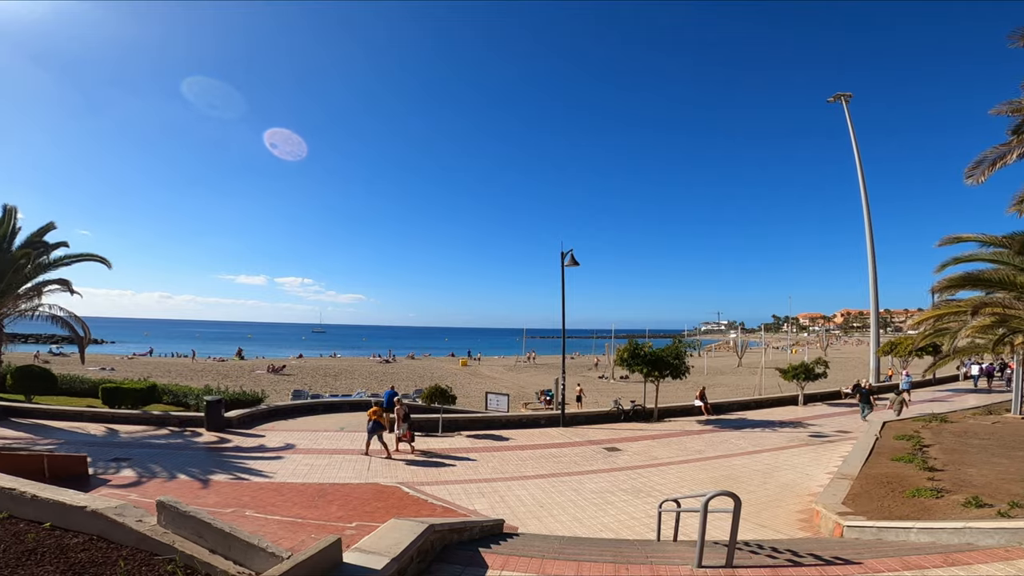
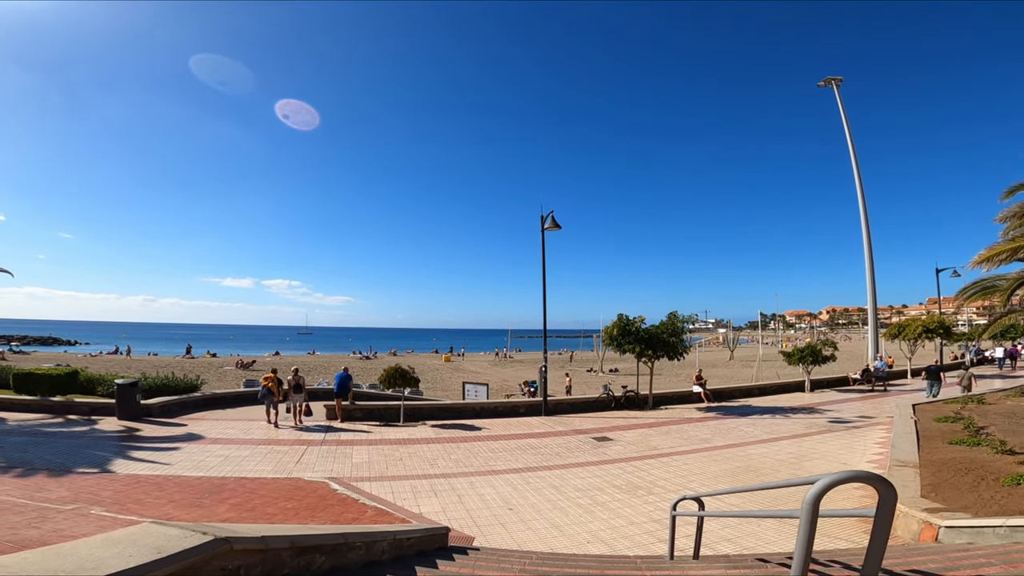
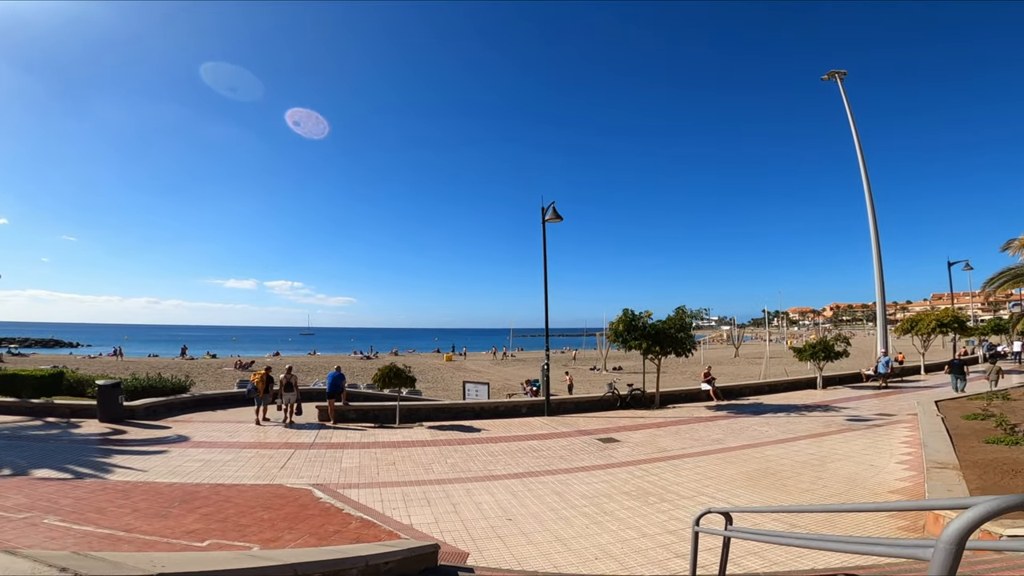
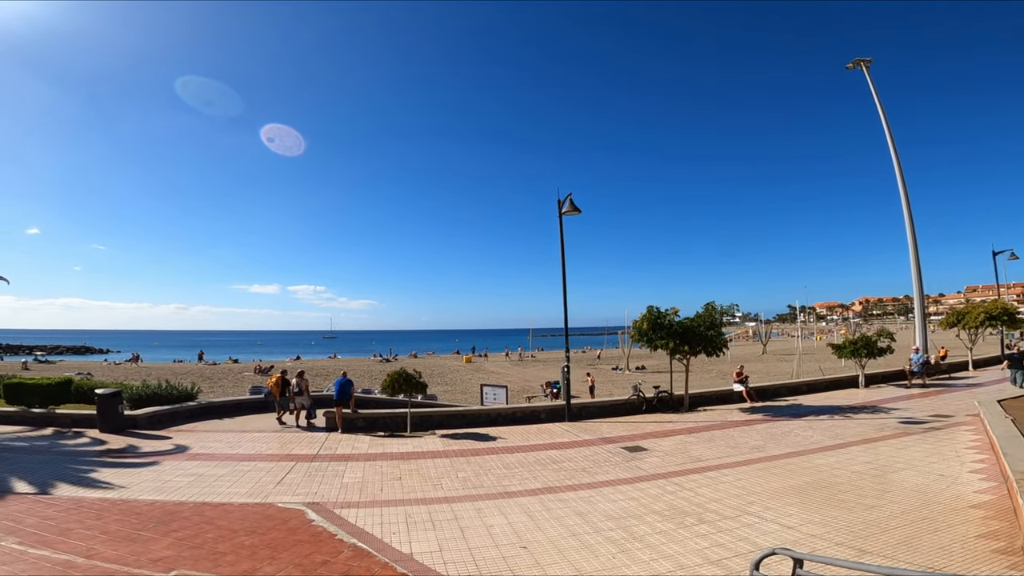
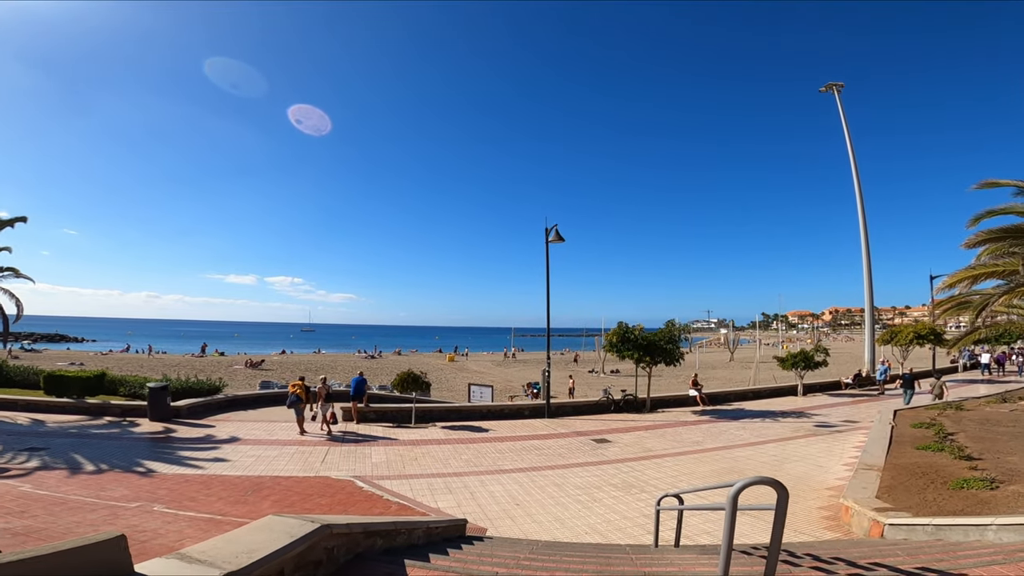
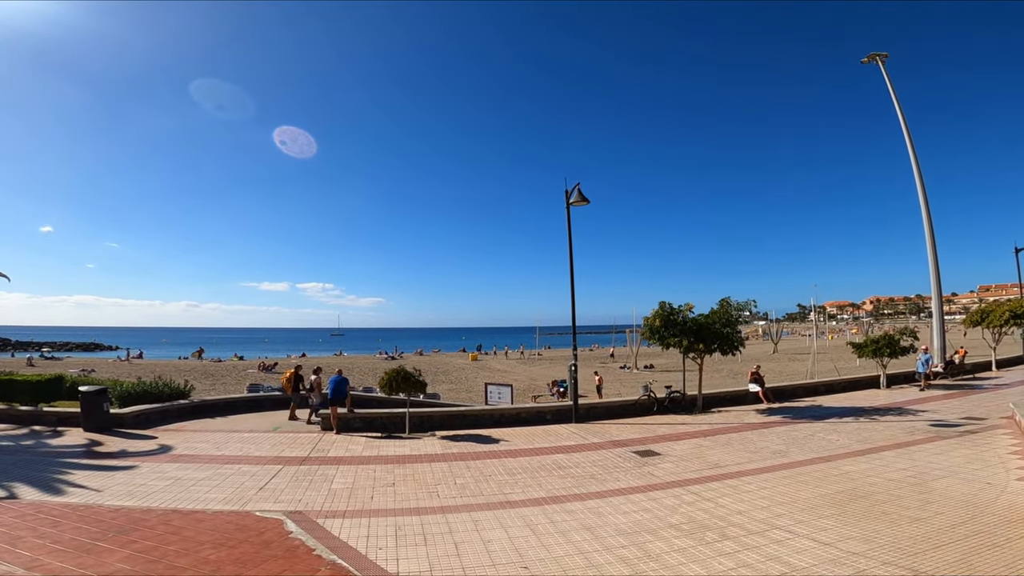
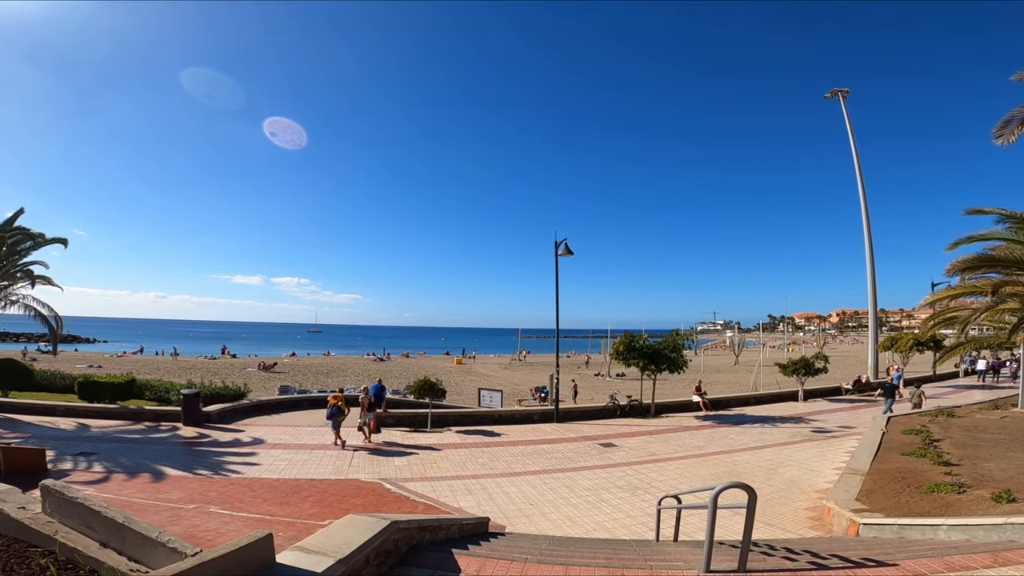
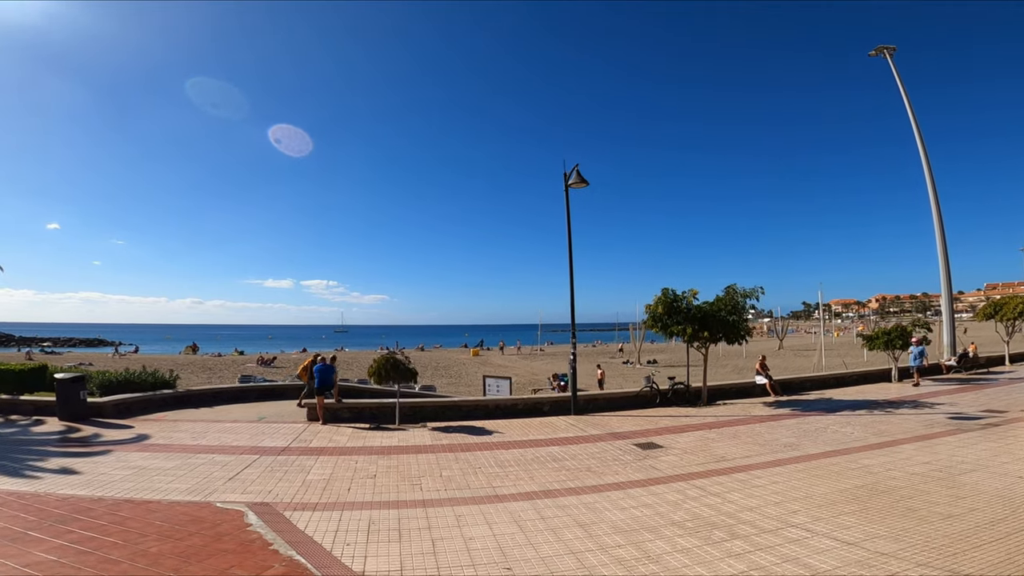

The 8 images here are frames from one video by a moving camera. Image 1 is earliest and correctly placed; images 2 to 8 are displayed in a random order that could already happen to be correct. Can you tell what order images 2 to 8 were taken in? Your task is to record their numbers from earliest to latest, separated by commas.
7, 5, 2, 3, 4, 6, 8
